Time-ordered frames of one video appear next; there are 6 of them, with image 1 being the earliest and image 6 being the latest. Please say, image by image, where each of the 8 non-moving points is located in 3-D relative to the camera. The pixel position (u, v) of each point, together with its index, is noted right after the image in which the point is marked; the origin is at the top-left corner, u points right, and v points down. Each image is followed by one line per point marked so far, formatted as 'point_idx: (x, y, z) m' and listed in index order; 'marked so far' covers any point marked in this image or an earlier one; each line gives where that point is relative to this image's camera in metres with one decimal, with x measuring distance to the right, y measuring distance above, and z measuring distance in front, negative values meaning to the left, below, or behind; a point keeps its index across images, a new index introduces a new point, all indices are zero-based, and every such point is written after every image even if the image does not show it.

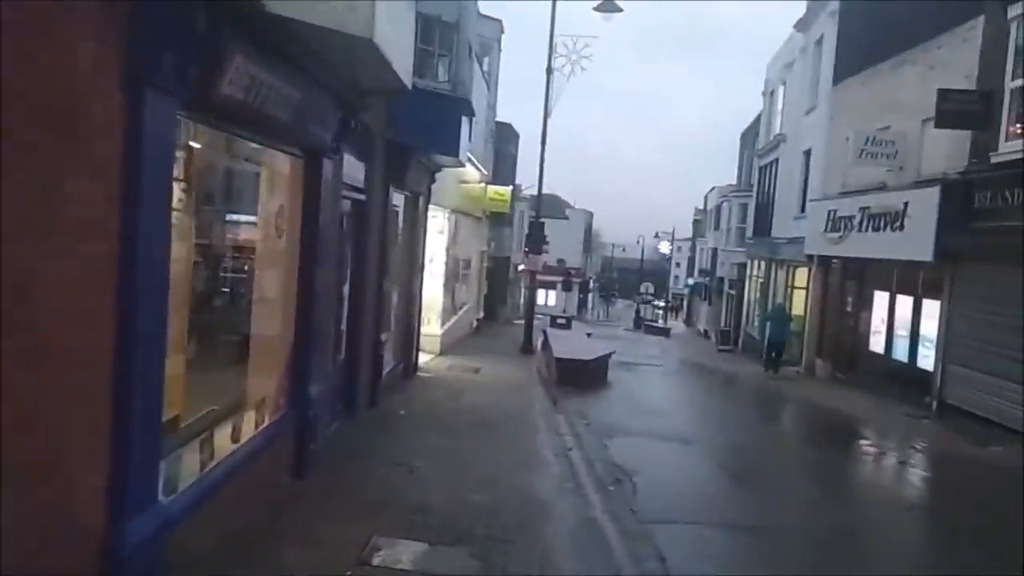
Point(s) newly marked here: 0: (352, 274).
0: (-2.0, +0.2, +9.7) m
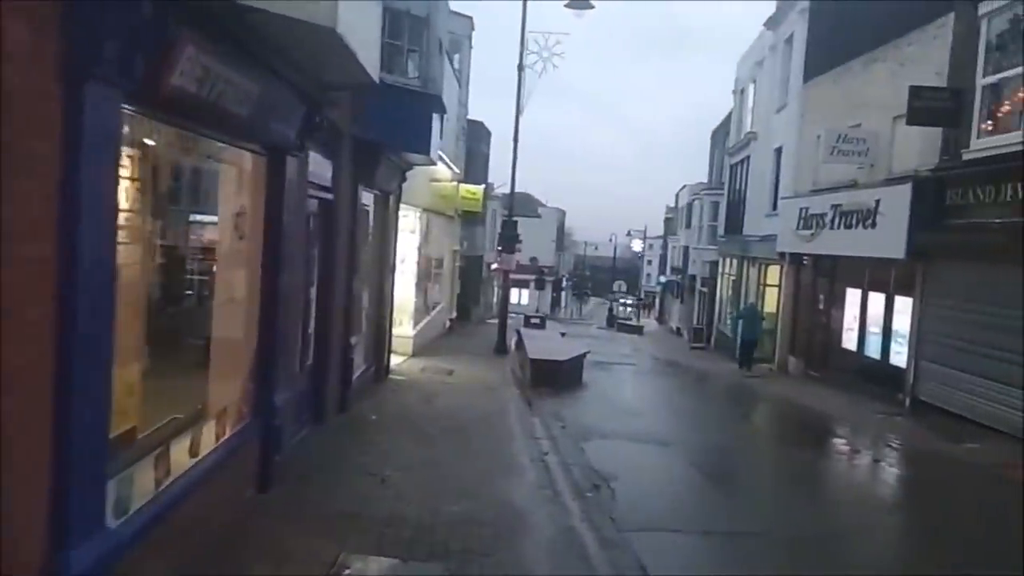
0: (-2.3, +0.2, +9.4) m
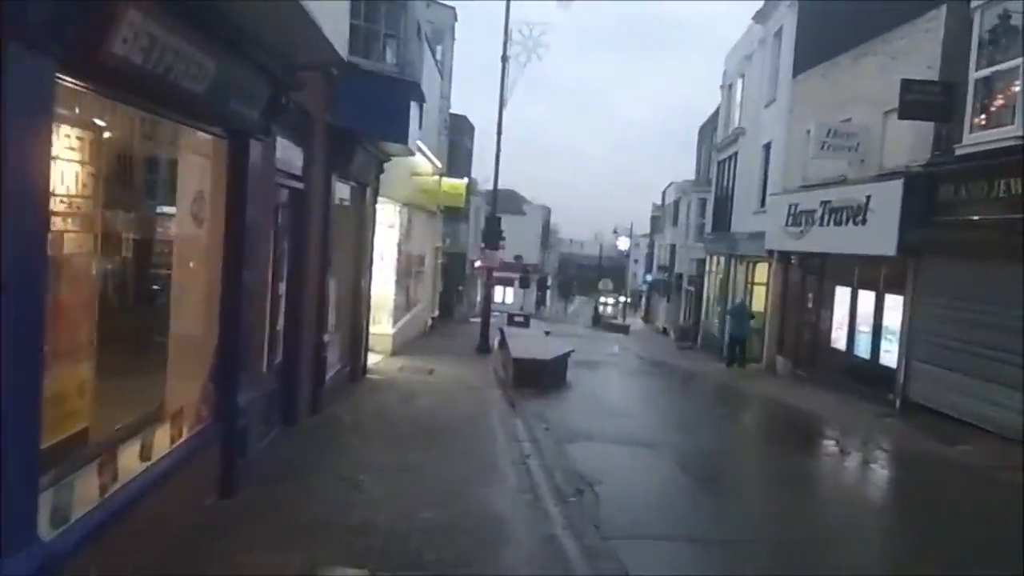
0: (-2.5, +0.2, +8.9) m
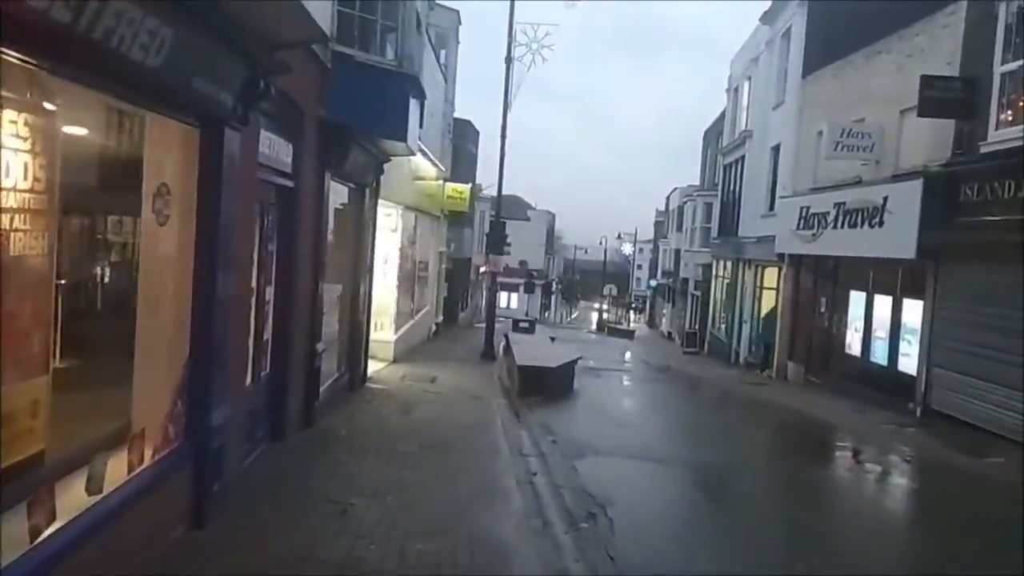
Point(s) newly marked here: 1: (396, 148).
0: (-2.4, +0.2, +8.4) m
1: (-1.8, +2.2, +12.5) m
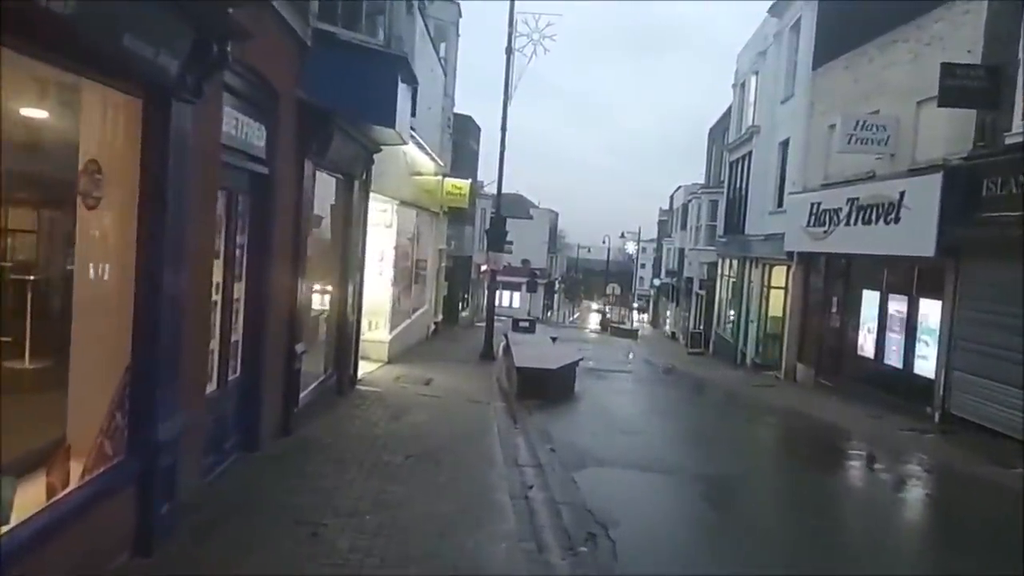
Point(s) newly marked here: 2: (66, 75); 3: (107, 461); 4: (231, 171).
0: (-2.5, +0.2, +7.7) m
1: (-1.9, +2.2, +11.8) m
2: (-2.5, +1.2, +4.3) m
3: (-2.5, -1.1, +5.0) m
4: (-2.4, +1.0, +6.8) m
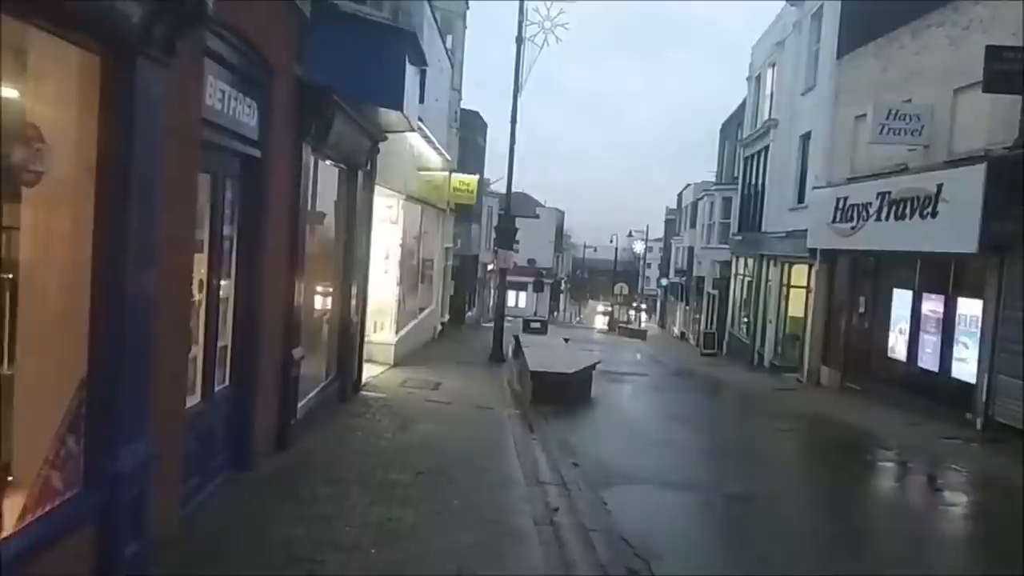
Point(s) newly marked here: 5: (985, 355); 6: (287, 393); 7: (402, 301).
0: (-2.3, +0.2, +6.8) m
1: (-1.7, +2.3, +11.0) m
2: (-2.3, +1.2, +3.4) m
3: (-2.3, -1.1, +4.2) m
4: (-2.2, +1.0, +5.9) m
5: (+7.8, -1.1, +13.1) m
6: (-2.2, -1.0, +8.0) m
7: (-2.6, -0.3, +18.8) m
